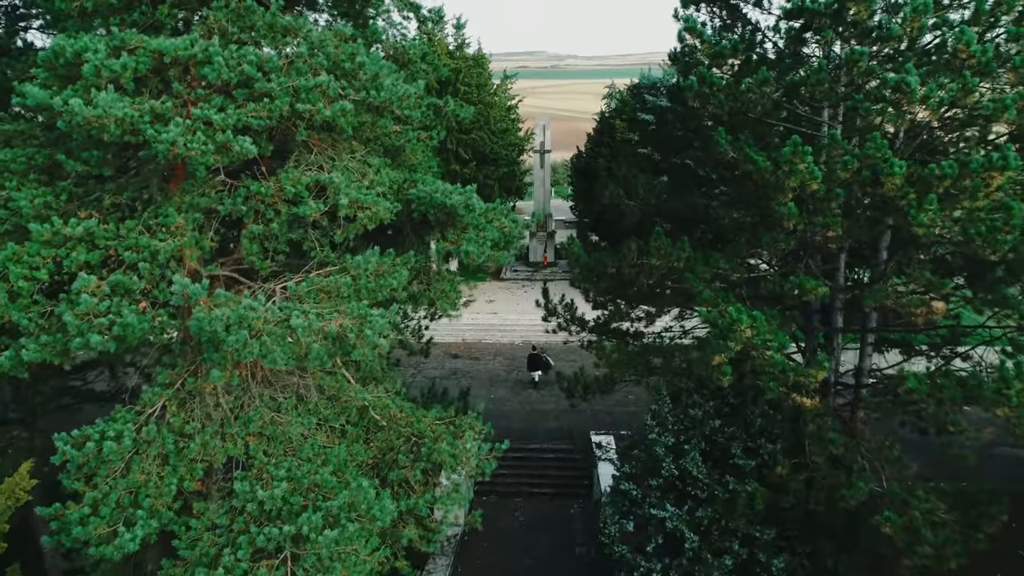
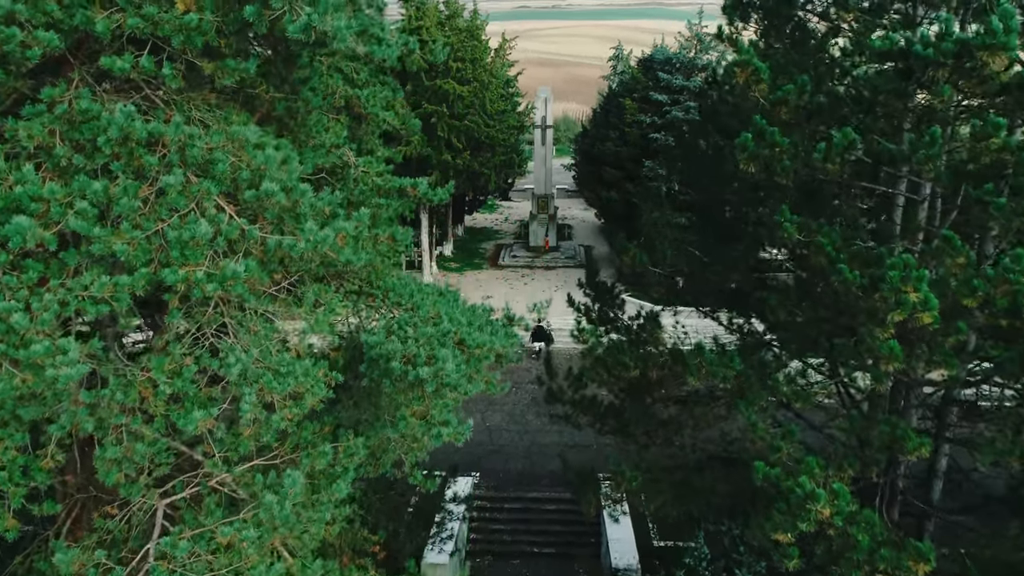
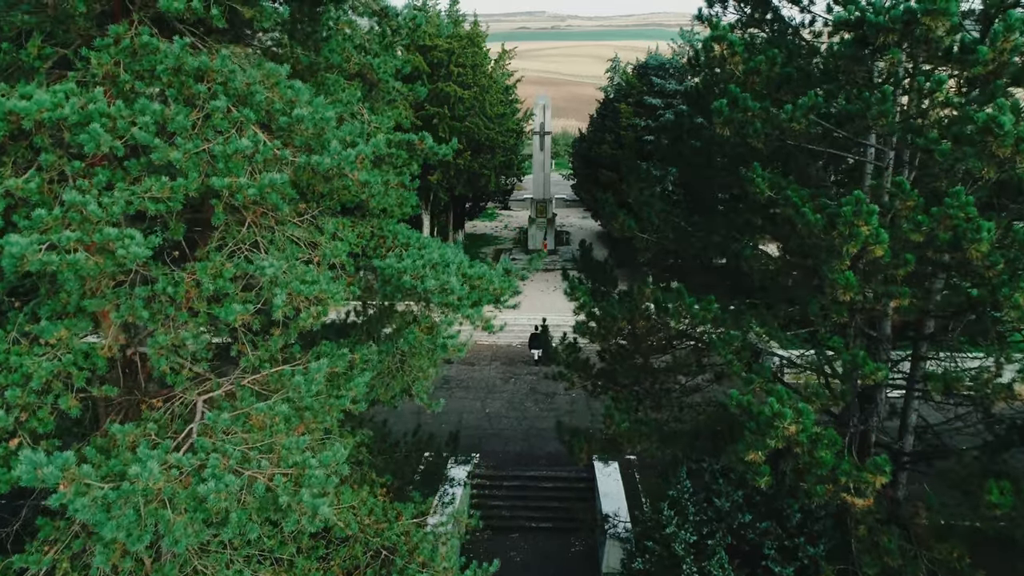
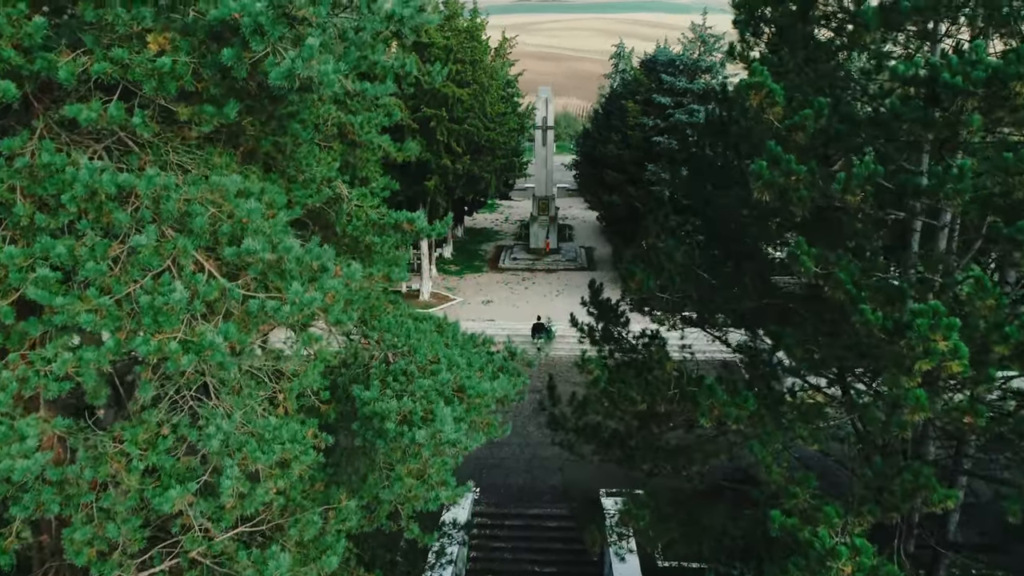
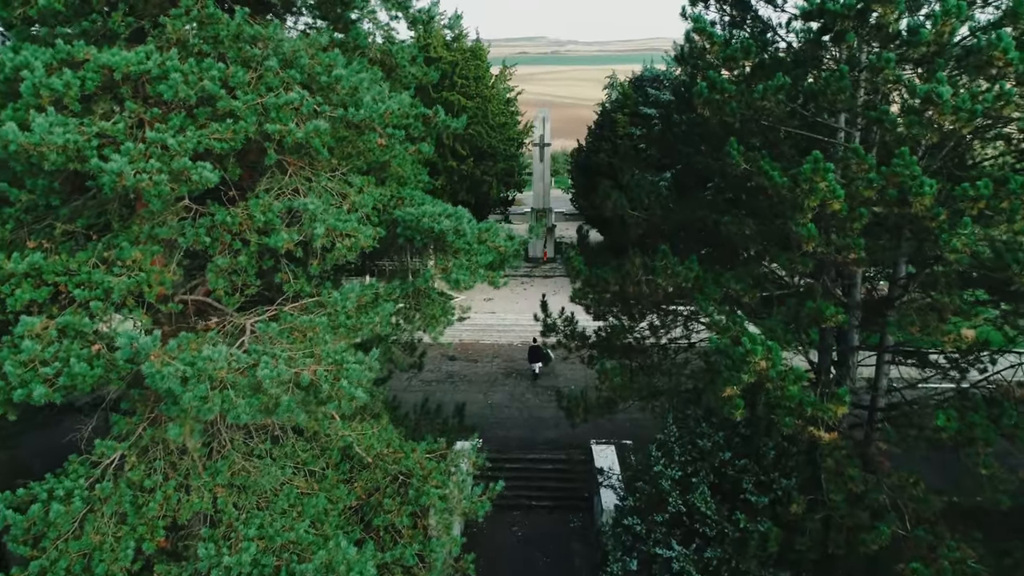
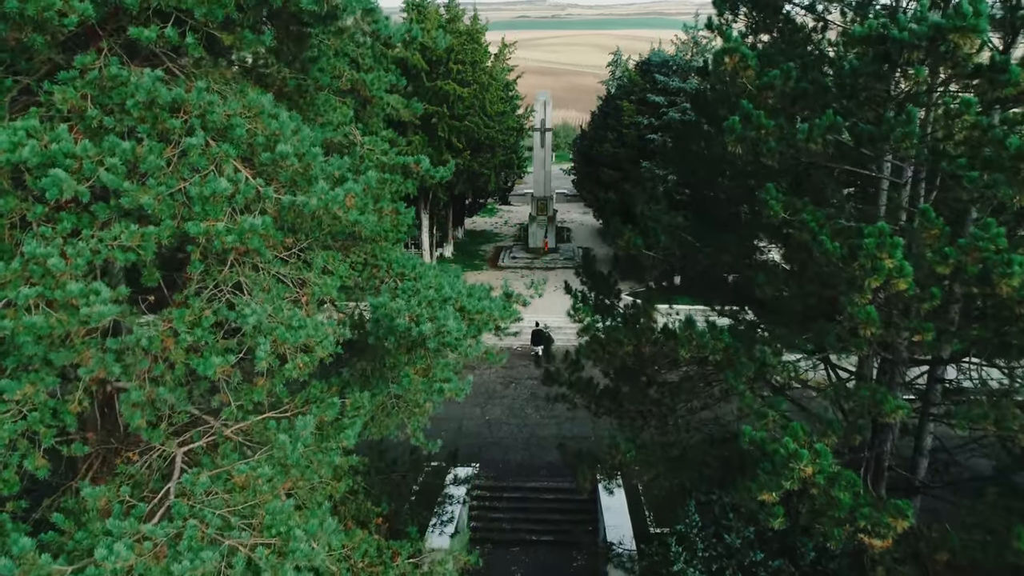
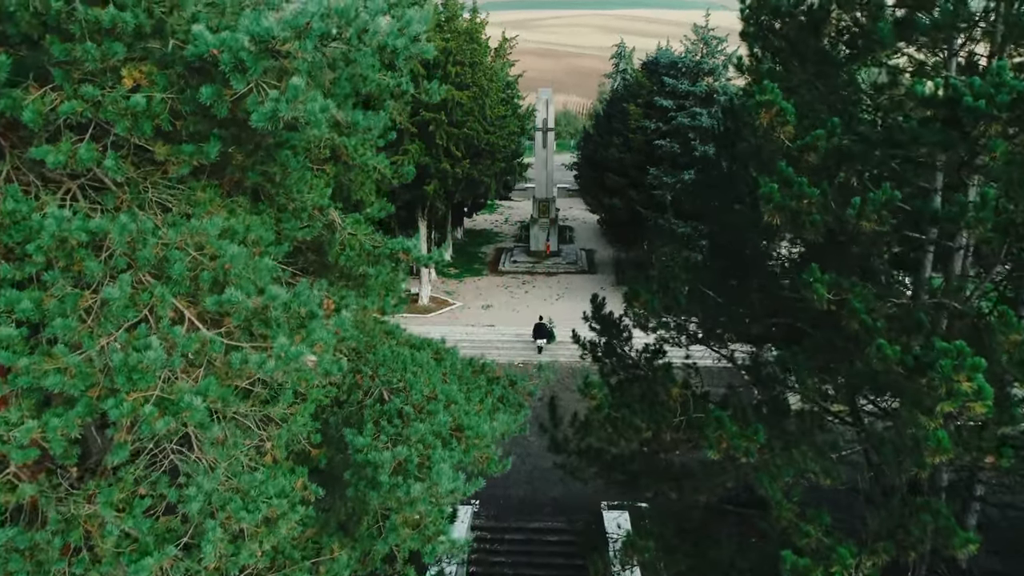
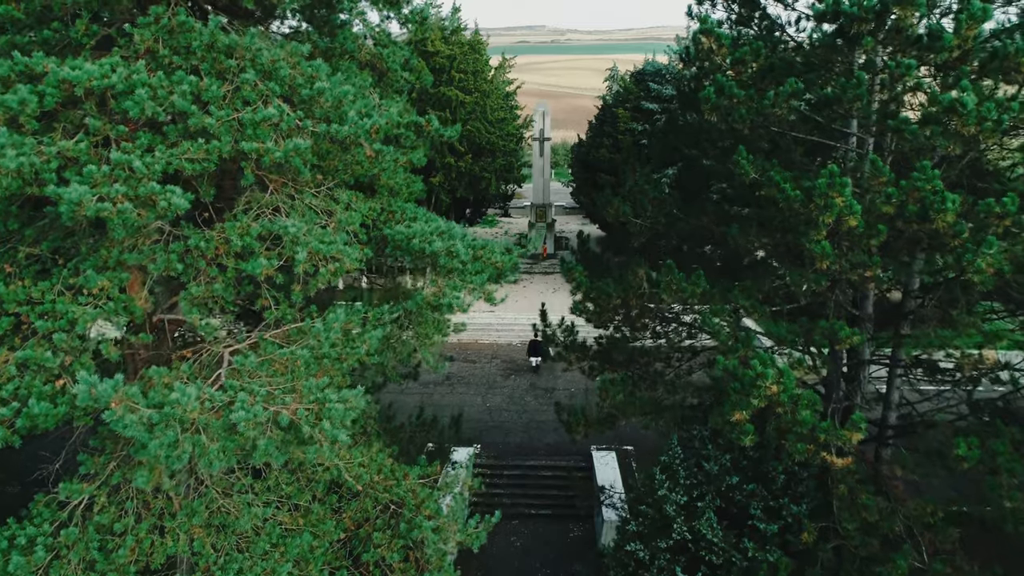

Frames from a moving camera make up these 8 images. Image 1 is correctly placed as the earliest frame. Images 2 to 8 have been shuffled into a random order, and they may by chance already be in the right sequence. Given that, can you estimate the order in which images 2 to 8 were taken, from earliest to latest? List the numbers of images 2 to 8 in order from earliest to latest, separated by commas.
5, 8, 3, 6, 2, 4, 7
